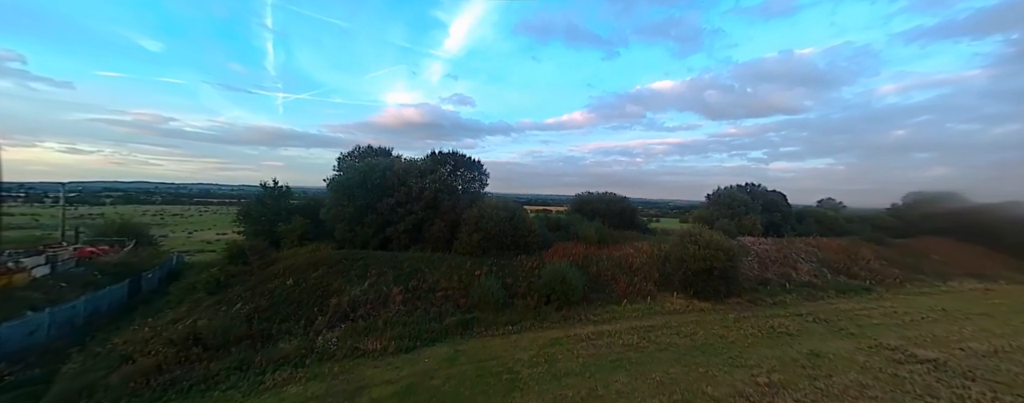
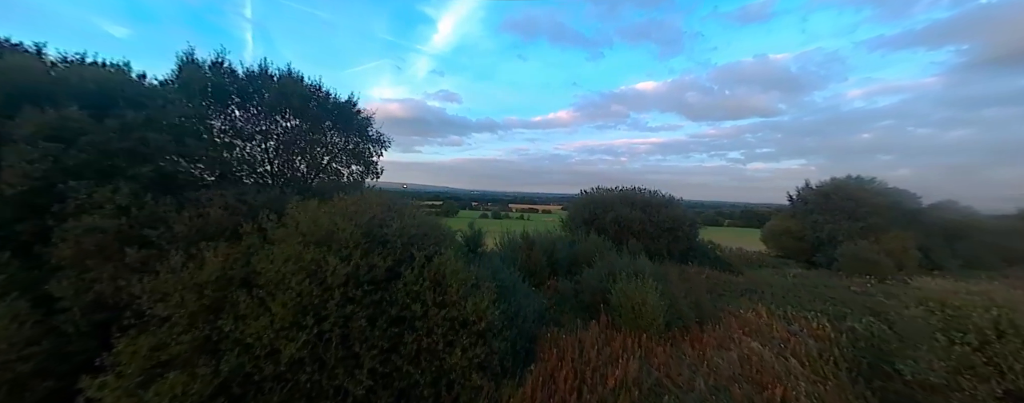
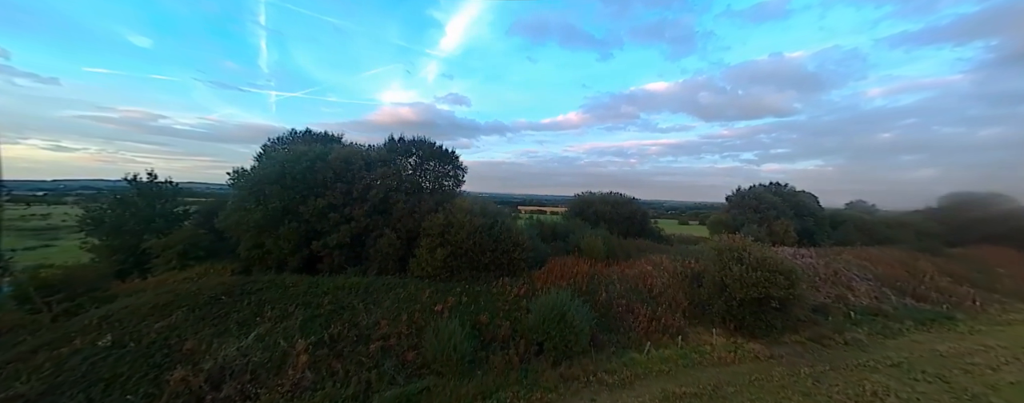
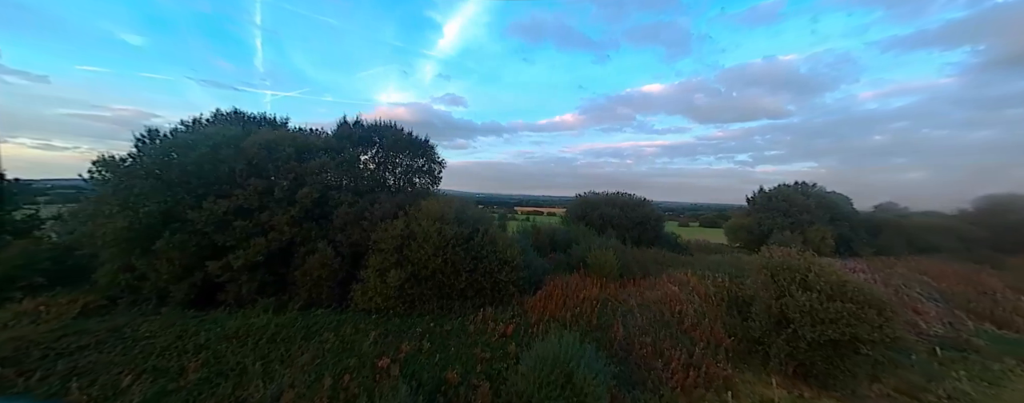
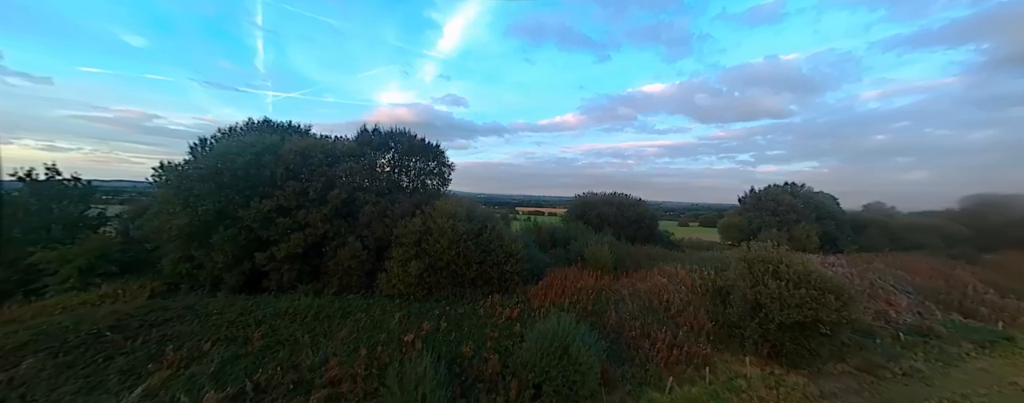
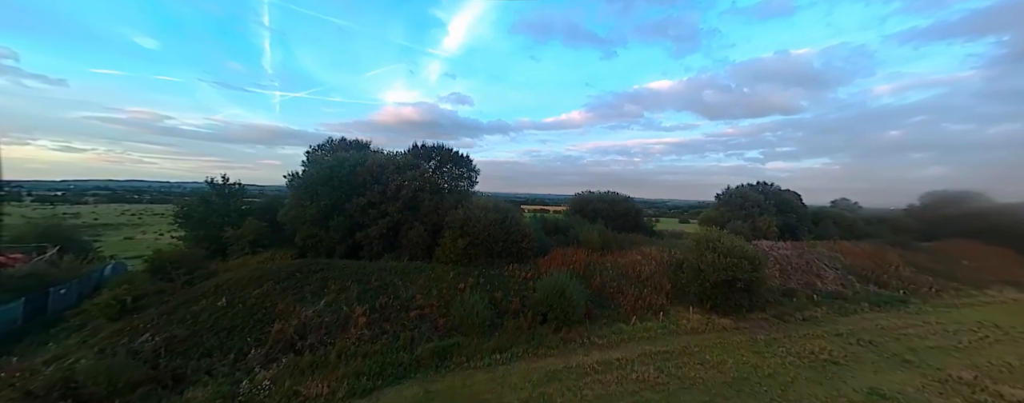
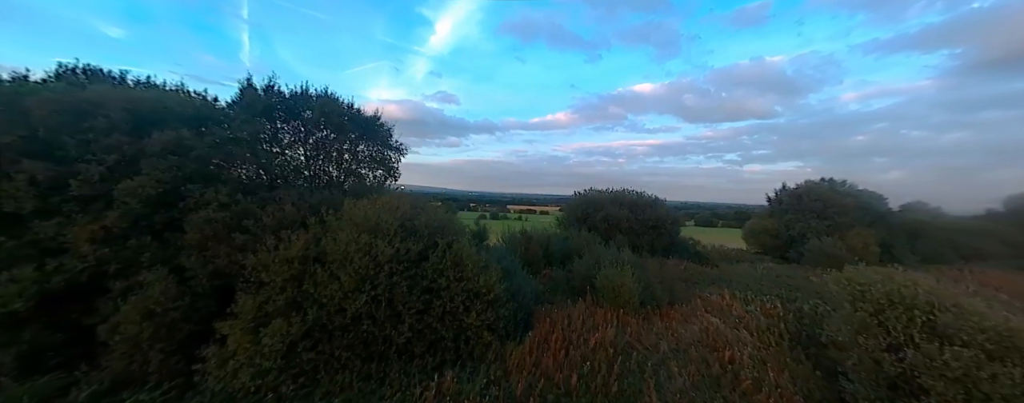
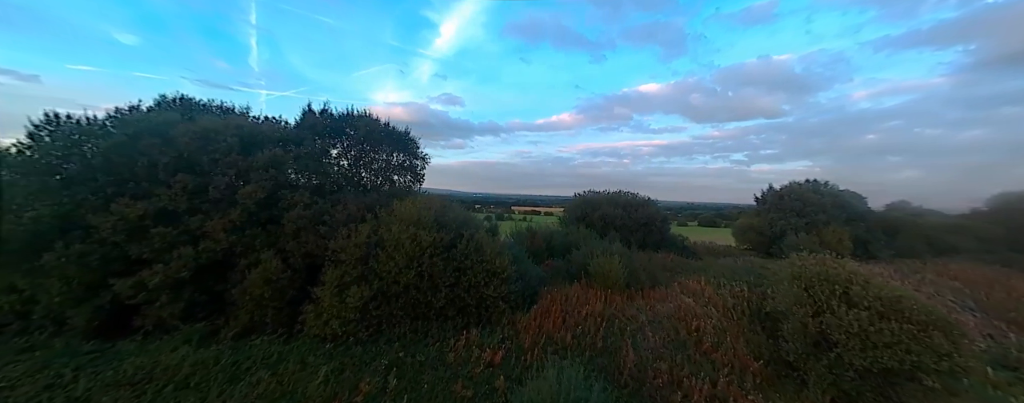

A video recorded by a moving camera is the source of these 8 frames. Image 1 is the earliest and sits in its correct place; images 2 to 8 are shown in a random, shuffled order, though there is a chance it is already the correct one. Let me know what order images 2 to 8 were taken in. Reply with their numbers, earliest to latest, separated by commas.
6, 3, 5, 4, 8, 7, 2
